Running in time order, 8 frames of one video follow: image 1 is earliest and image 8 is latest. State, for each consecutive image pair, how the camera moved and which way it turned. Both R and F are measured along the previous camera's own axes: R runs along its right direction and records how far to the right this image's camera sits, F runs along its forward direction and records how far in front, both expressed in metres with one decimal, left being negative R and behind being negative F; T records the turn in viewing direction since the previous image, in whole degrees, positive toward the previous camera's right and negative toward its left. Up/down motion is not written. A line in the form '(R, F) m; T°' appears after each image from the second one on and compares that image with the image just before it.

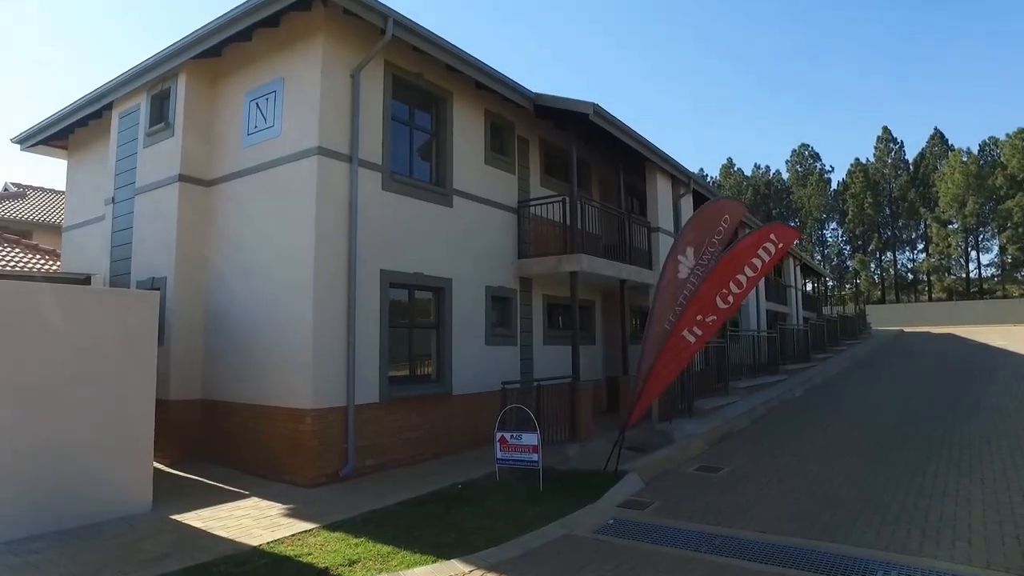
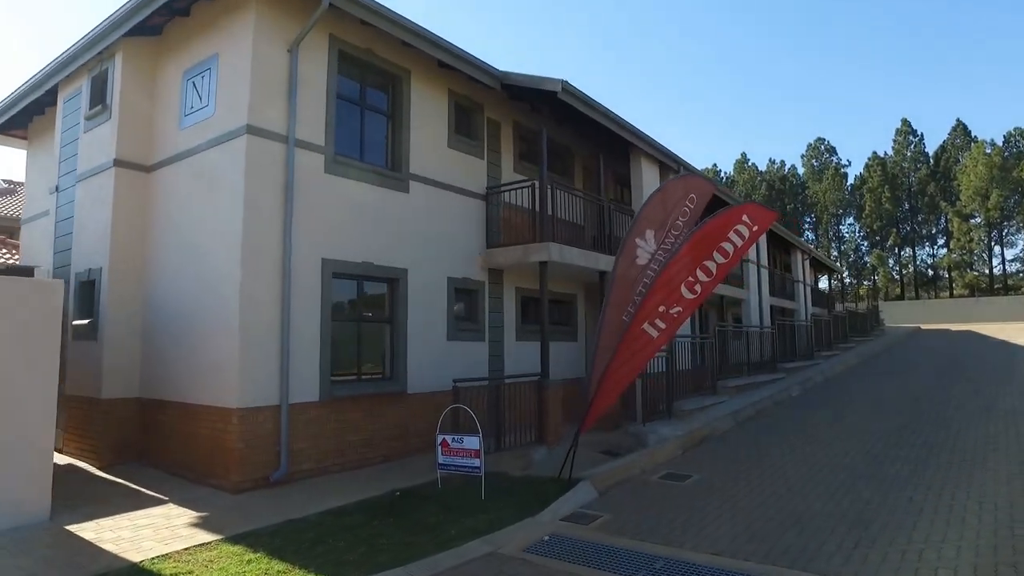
(+0.8, +0.7) m; -2°
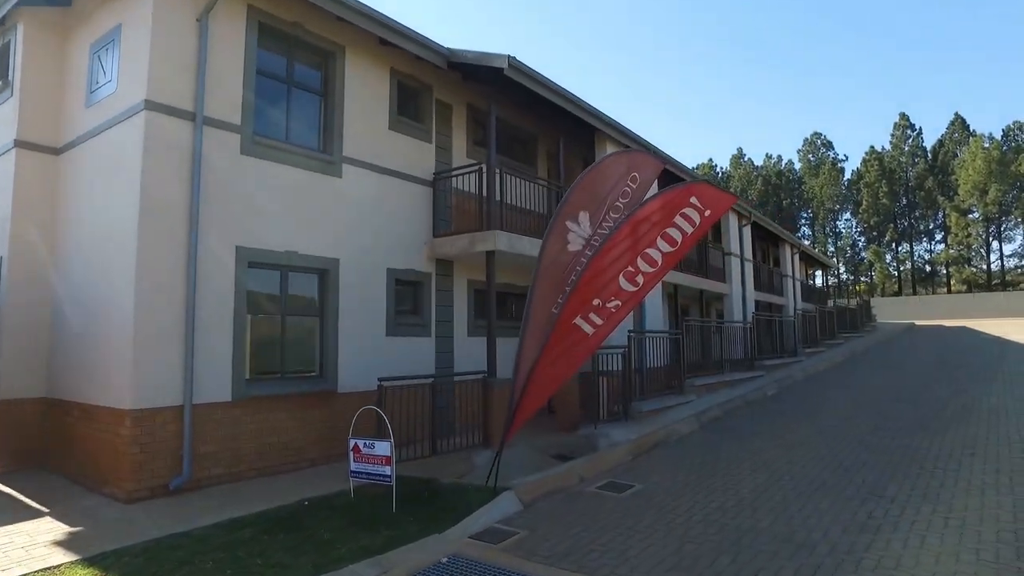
(+0.8, +0.7) m; 0°
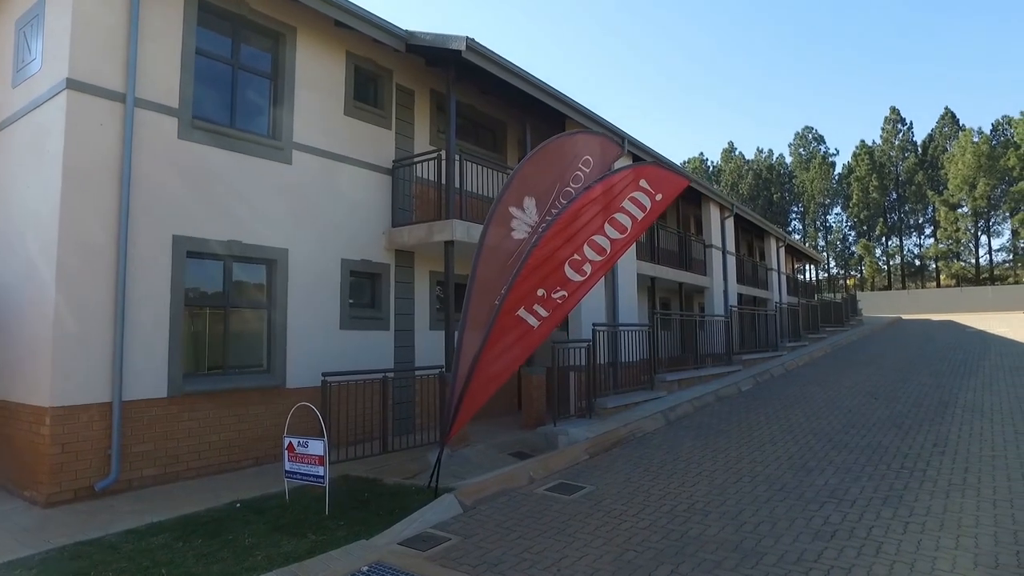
(+0.5, +0.3) m; 0°
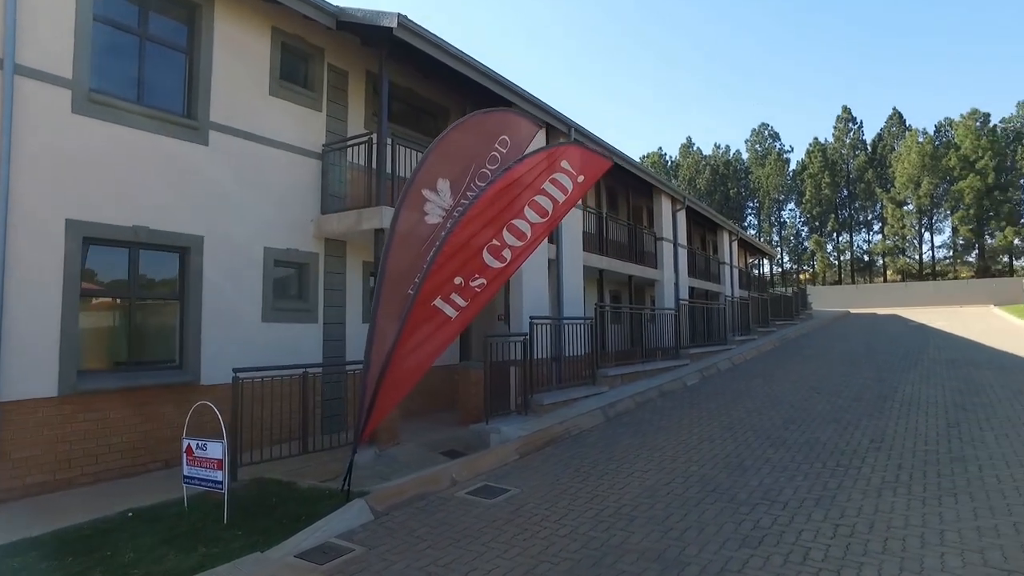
(+0.4, +0.4) m; +3°
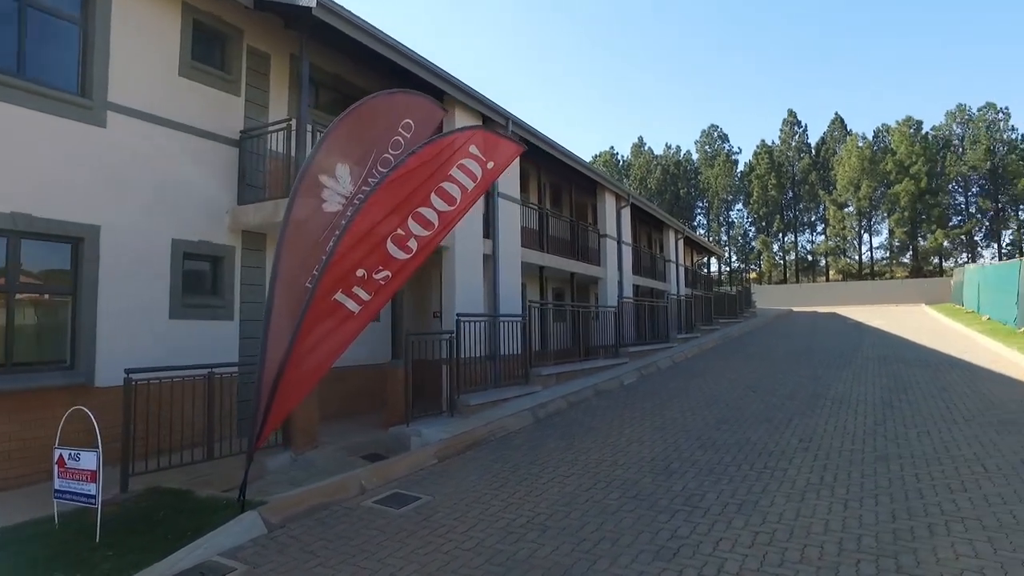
(+0.3, +0.3) m; +4°
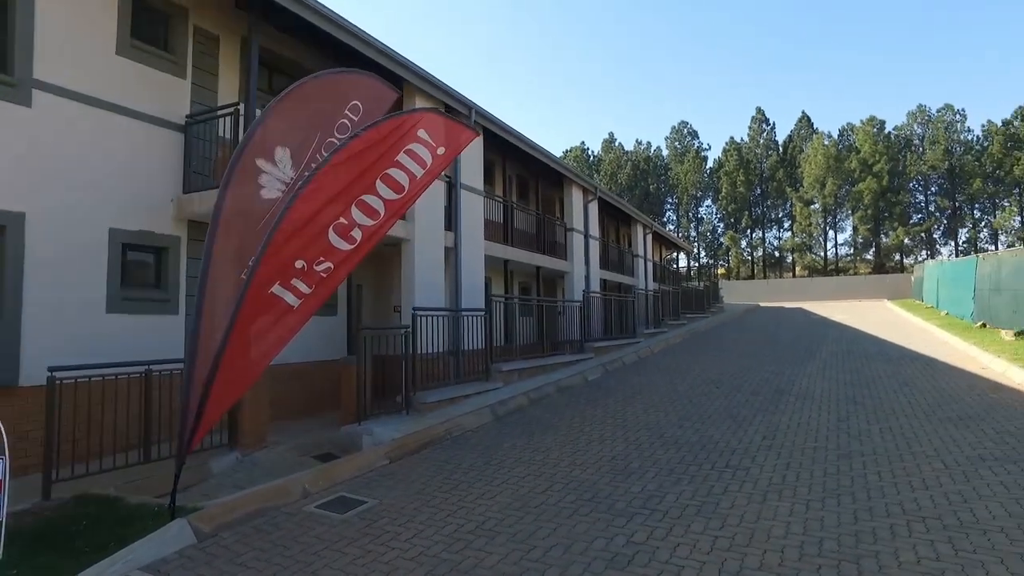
(+0.2, +0.3) m; +2°
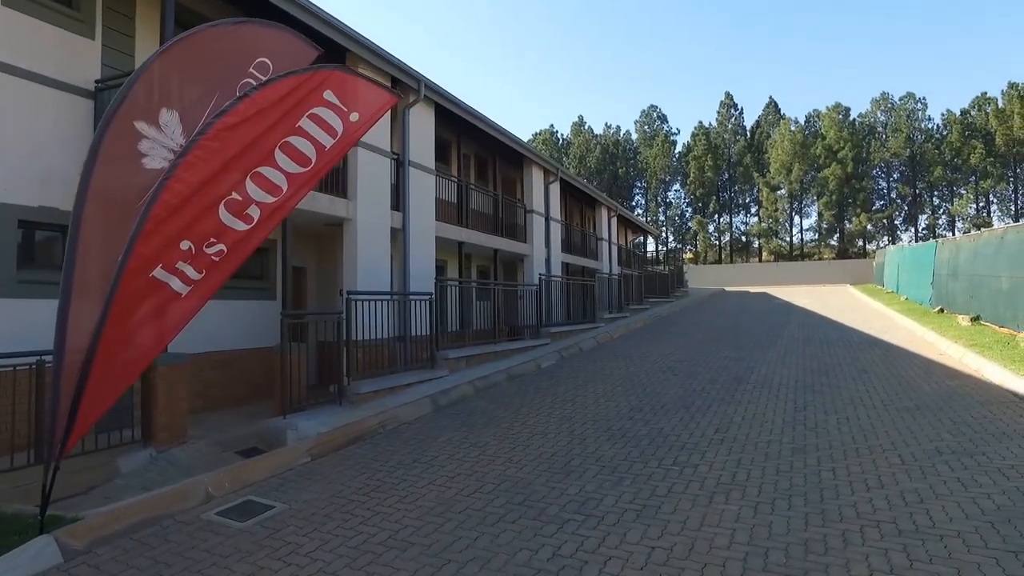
(+0.3, +0.5) m; +2°
